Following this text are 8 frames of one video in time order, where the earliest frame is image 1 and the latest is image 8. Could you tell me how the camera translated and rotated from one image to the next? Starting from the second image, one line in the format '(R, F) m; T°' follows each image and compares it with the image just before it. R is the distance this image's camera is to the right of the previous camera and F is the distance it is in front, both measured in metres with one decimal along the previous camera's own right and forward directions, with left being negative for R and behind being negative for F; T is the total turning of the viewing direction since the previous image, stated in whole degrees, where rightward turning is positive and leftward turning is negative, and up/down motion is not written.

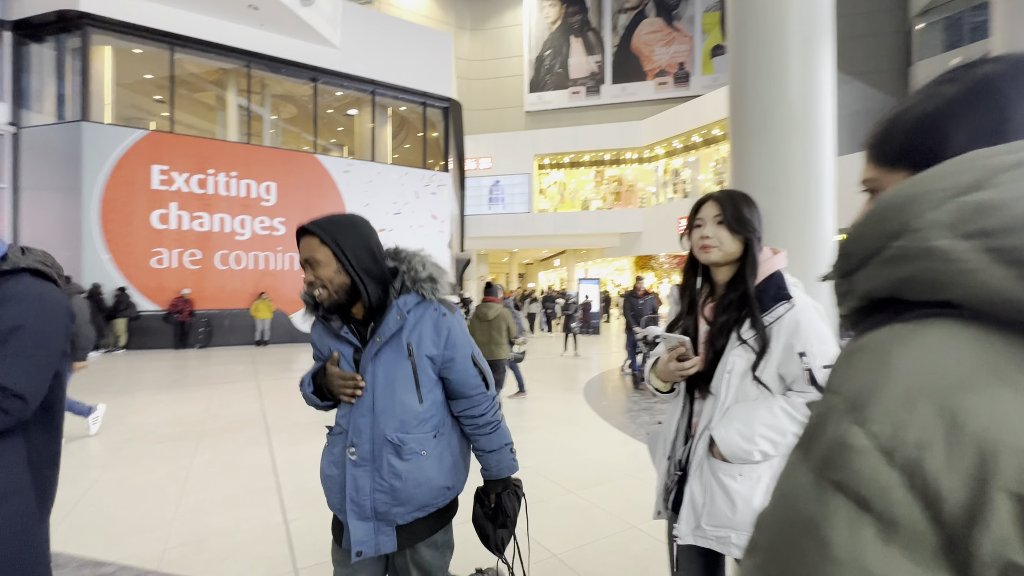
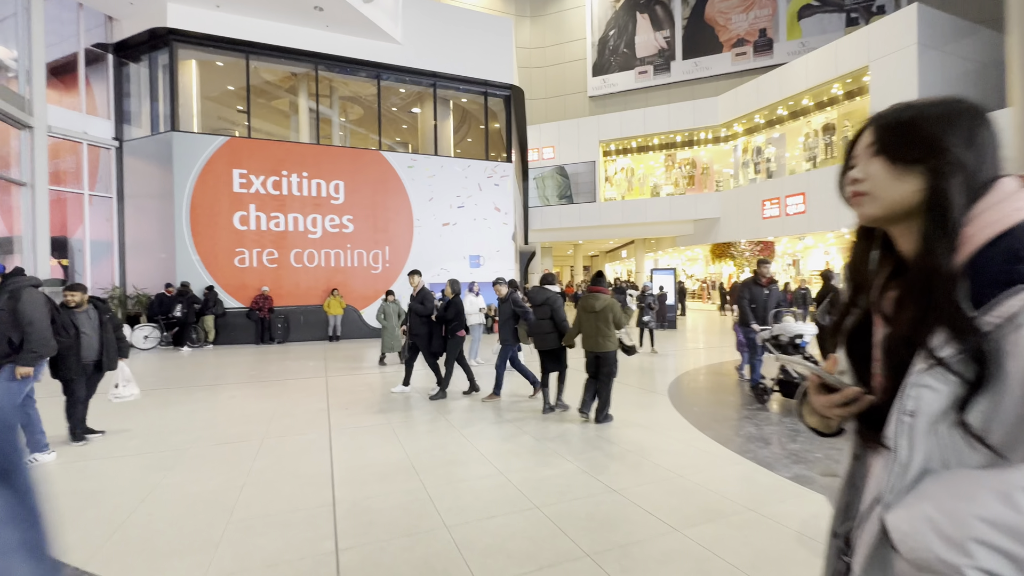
(-0.1, +0.5) m; -8°
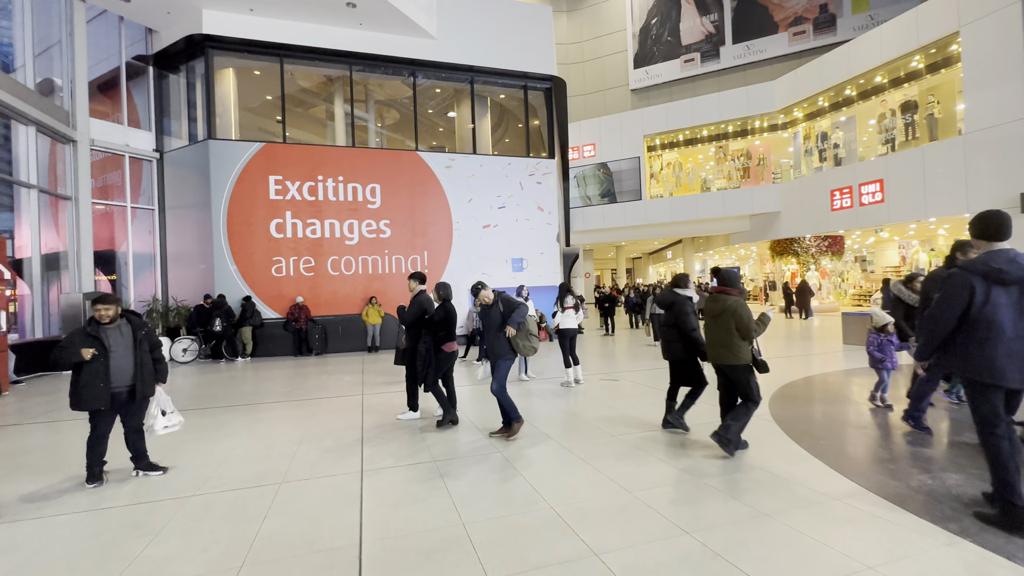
(-0.3, +0.9) m; -5°
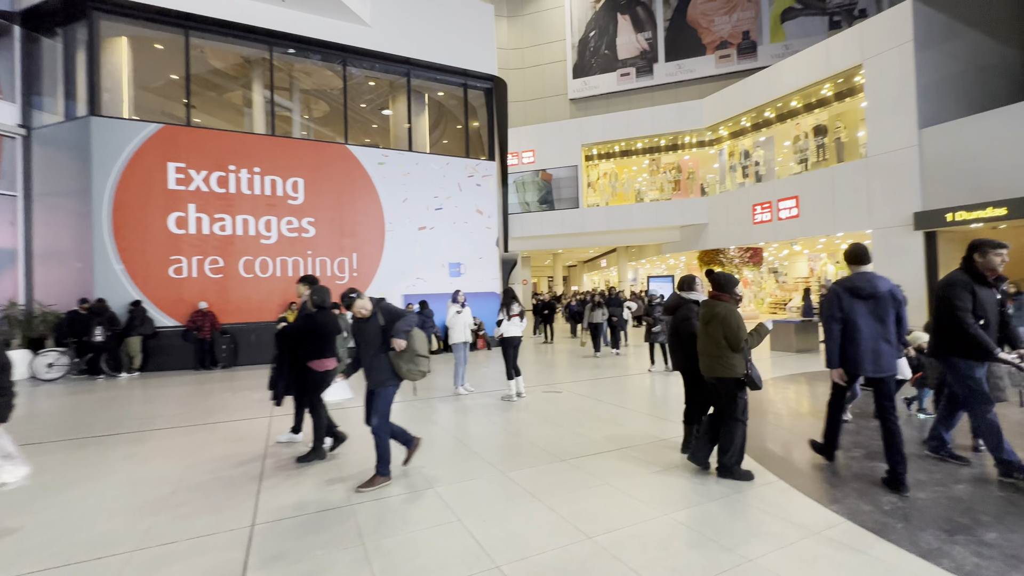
(0.0, +0.6) m; +8°
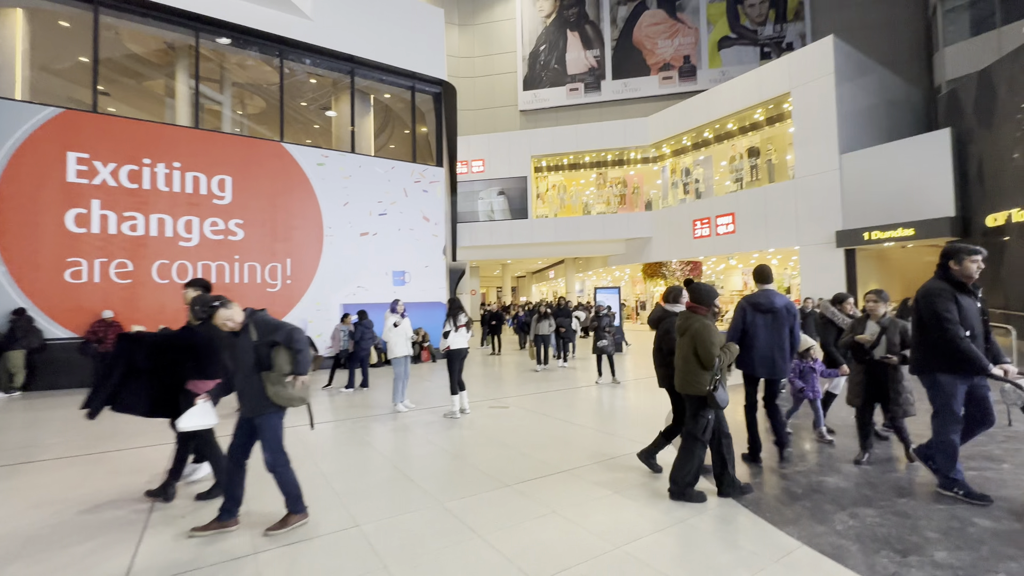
(0.0, +0.3) m; +6°
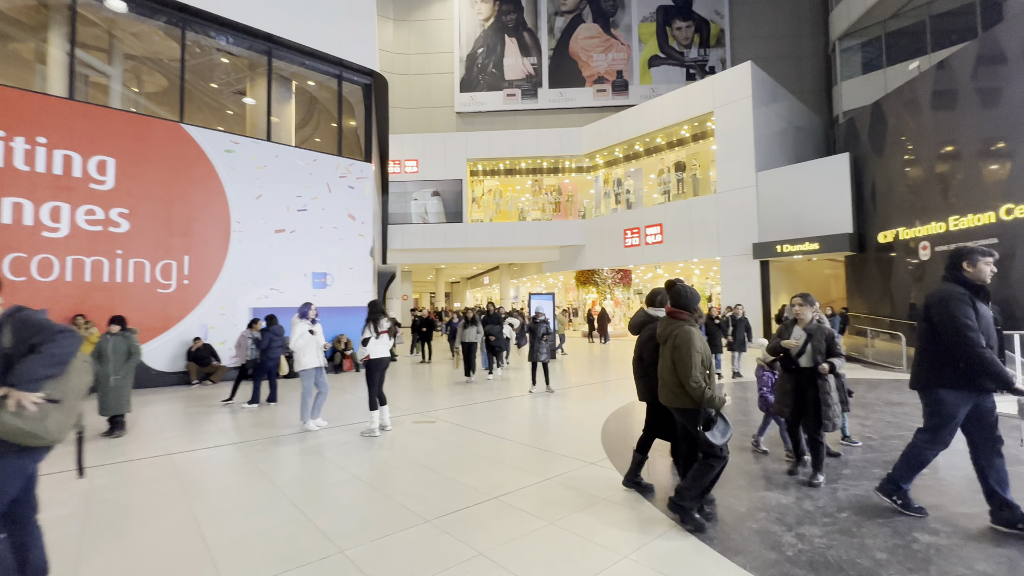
(+0.1, +0.4) m; +8°
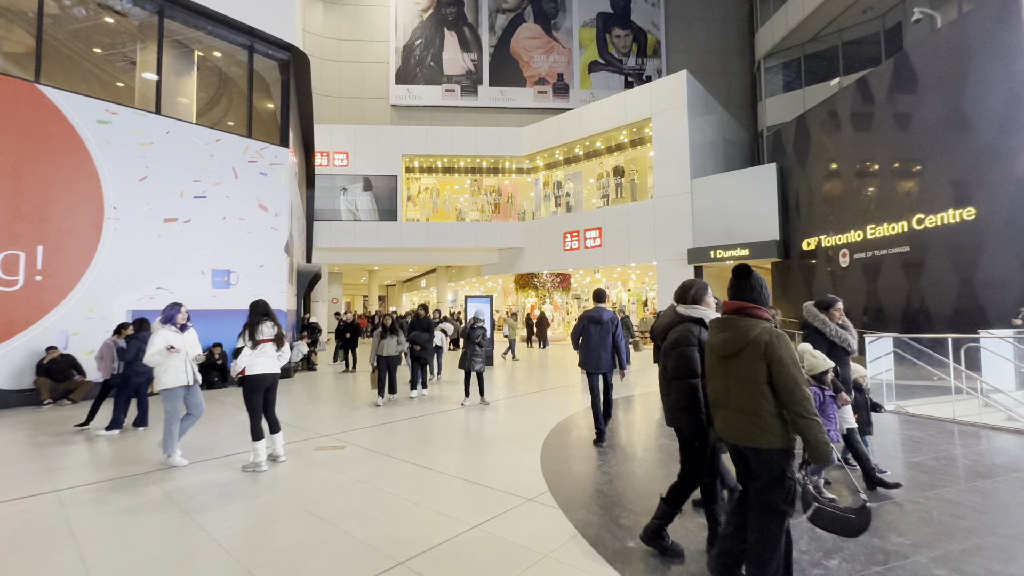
(+0.1, +0.8) m; +8°
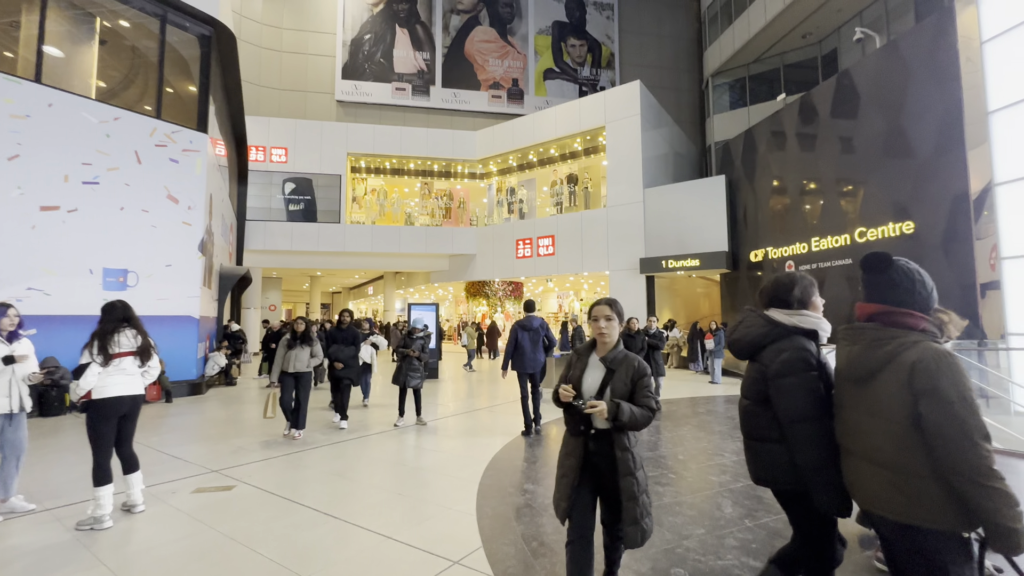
(+0.2, +0.7) m; +6°
